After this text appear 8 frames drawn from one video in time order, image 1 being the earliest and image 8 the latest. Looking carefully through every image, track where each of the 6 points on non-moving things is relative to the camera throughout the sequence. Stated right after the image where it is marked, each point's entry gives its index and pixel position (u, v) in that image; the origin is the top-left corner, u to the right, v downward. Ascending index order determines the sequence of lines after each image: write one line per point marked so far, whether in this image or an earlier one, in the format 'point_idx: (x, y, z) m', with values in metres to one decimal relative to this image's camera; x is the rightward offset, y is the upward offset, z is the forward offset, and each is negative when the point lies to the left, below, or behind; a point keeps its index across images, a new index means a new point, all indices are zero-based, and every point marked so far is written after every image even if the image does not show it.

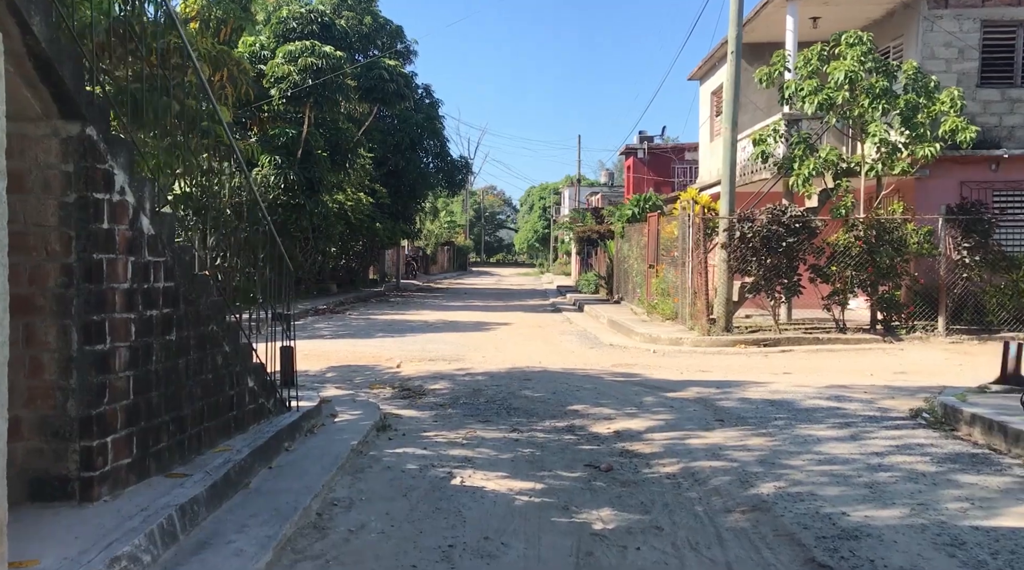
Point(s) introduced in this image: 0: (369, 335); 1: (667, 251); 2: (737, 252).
0: (-2.8, -1.0, +19.2) m
1: (+3.1, +0.7, +19.7) m
2: (+3.6, +0.5, +15.8) m
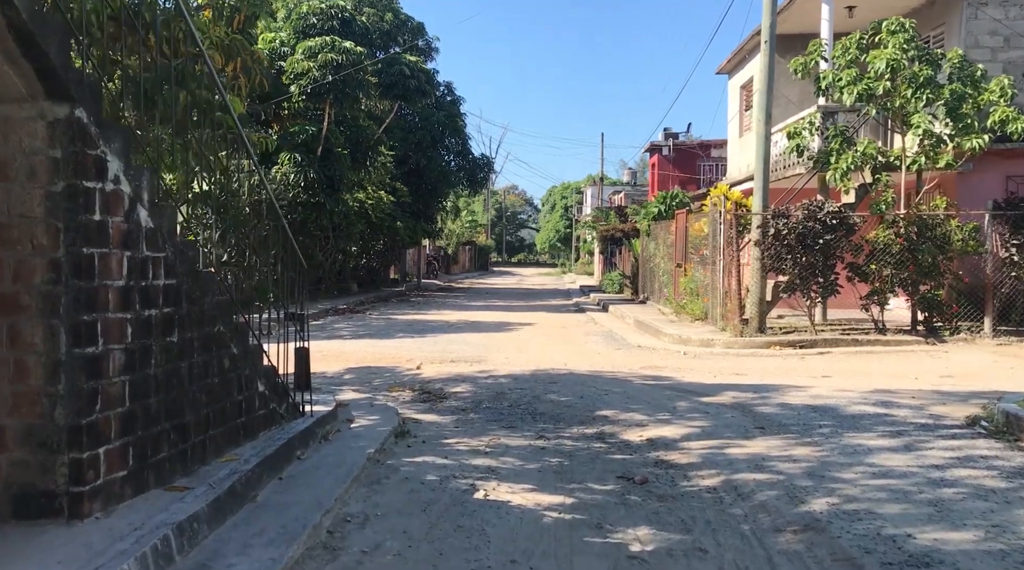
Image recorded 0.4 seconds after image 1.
0: (-2.3, -1.0, +18.8) m
1: (+3.6, +0.7, +19.1) m
2: (+4.0, +0.5, +15.2) m
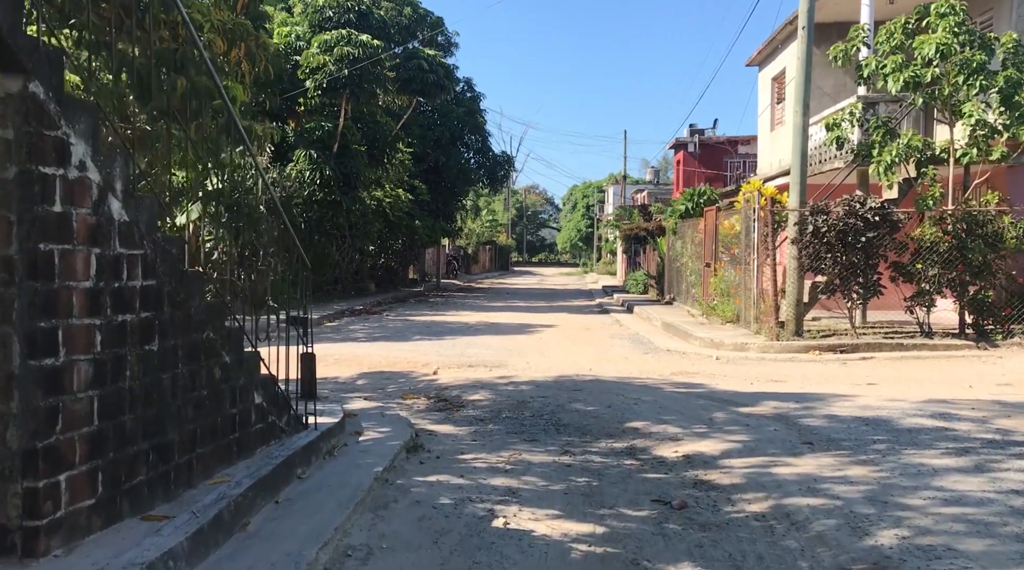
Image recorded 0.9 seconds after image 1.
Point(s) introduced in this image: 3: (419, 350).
0: (-1.9, -1.0, +18.1) m
1: (+4.0, +0.7, +18.3) m
2: (+4.3, +0.5, +14.4) m
3: (-1.5, -1.0, +15.9) m
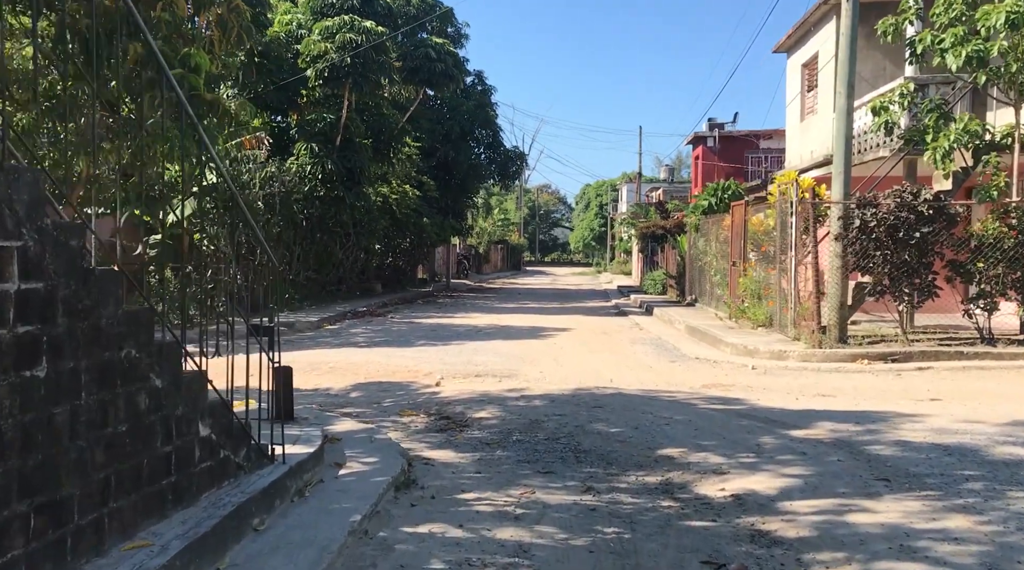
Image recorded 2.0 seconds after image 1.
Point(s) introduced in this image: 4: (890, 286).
0: (-1.7, -1.0, +16.7) m
1: (+4.2, +0.6, +16.8) m
2: (+4.4, +0.5, +12.9) m
3: (-1.3, -1.0, +14.5) m
4: (+4.9, 0.0, +12.8) m
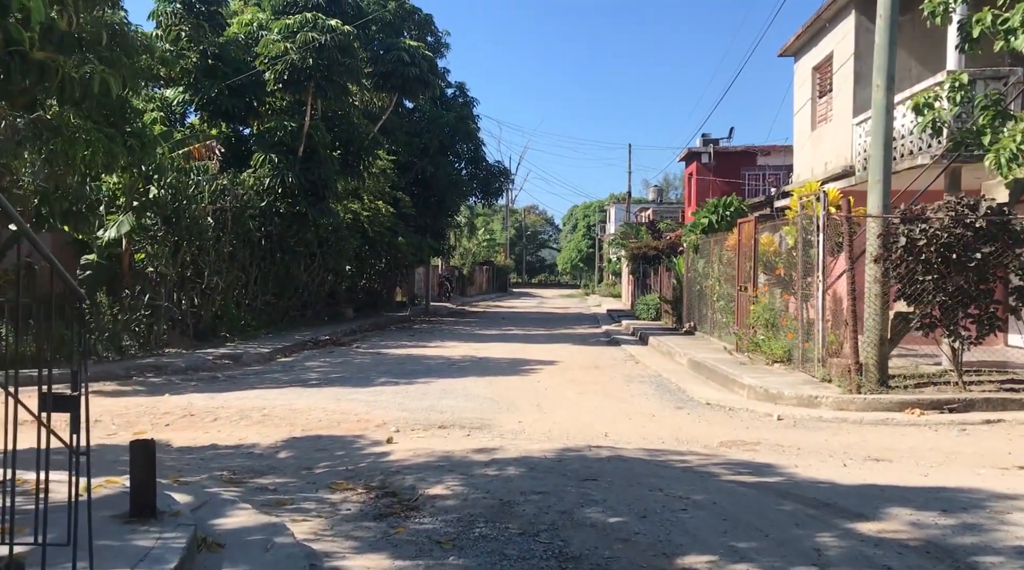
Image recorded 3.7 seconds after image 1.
0: (-2.1, -1.4, +14.3) m
1: (+3.8, +0.2, +14.6) m
2: (+4.1, +0.2, +10.7) m
3: (-1.6, -1.4, +12.1) m
4: (+4.6, -0.3, +10.6) m
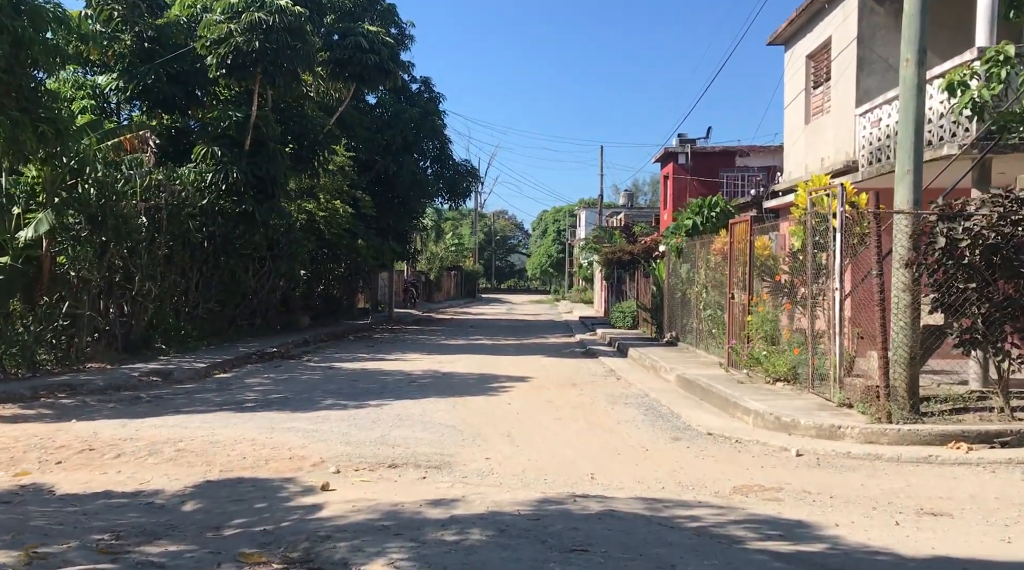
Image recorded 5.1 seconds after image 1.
0: (-2.5, -1.5, +12.5) m
1: (+3.4, +0.1, +12.9) m
2: (+3.8, +0.1, +9.0) m
3: (-2.0, -1.5, +10.3) m
4: (+4.3, -0.4, +8.9) m
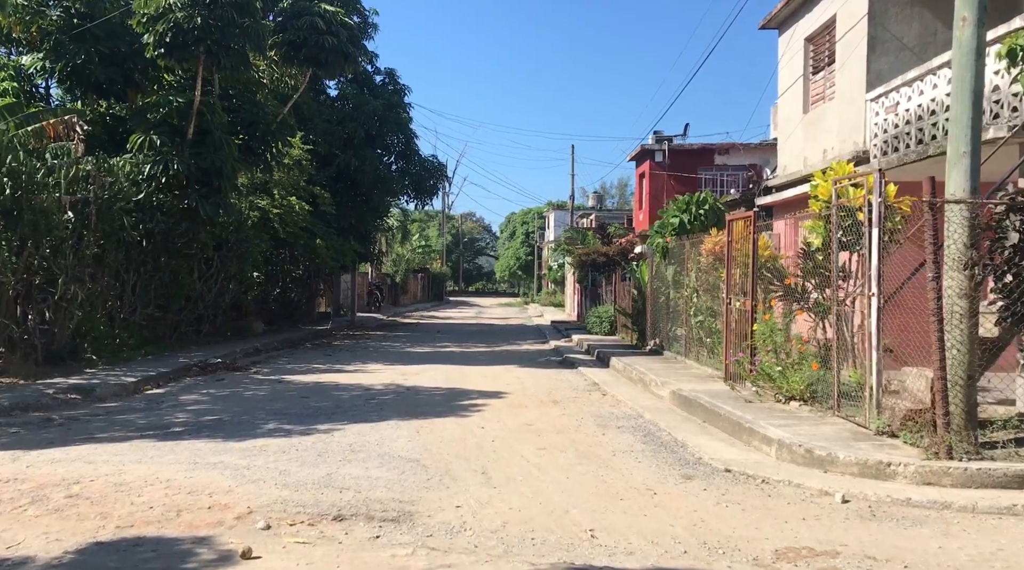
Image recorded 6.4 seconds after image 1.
0: (-2.8, -1.5, +10.6) m
1: (+3.1, +0.1, +11.3) m
2: (+3.7, +0.1, +7.4) m
3: (-2.2, -1.5, +8.5) m
4: (+4.1, -0.5, +7.3) m
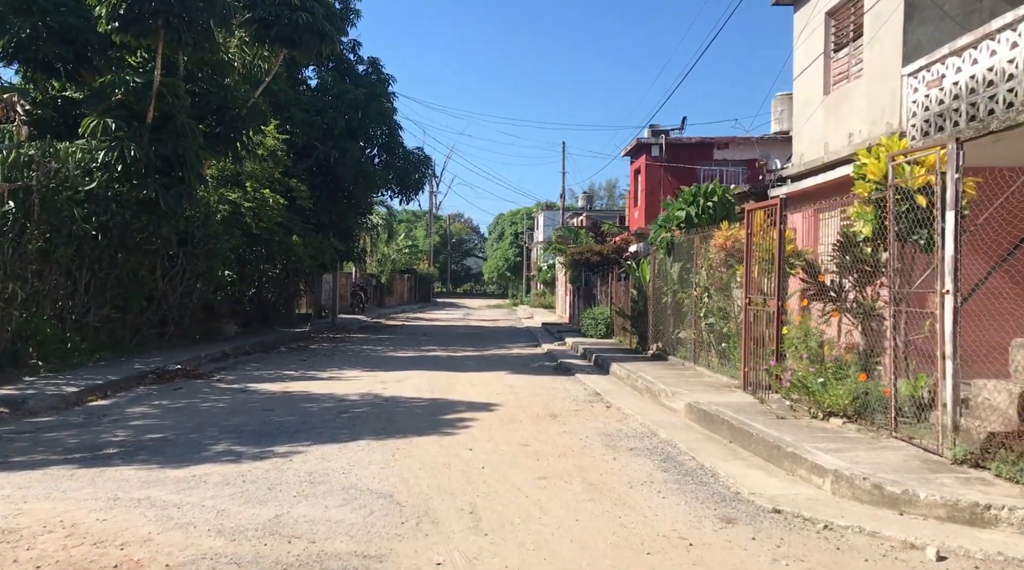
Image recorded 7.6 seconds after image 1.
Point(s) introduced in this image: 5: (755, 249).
0: (-2.8, -1.5, +9.0) m
1: (+3.0, +0.1, +9.7) m
2: (+3.6, +0.1, +5.9) m
3: (-2.2, -1.5, +6.8) m
4: (+4.1, -0.4, +5.8) m
5: (+3.0, +0.4, +12.1) m
